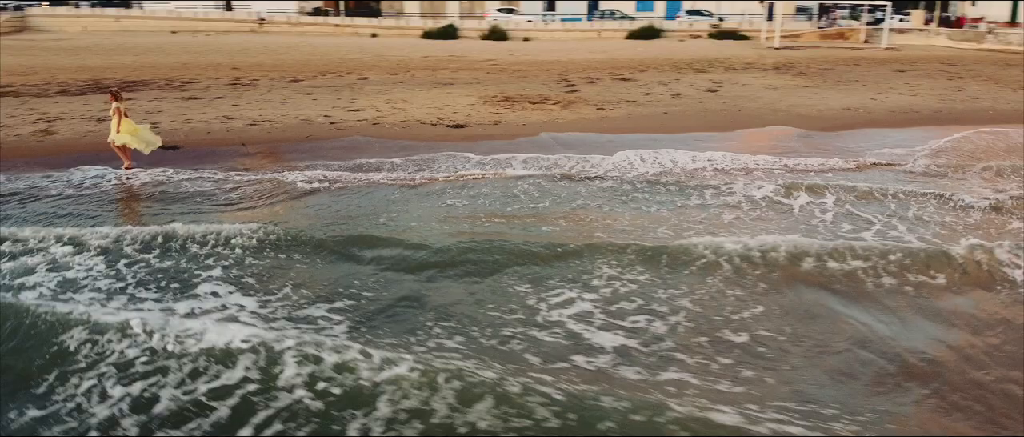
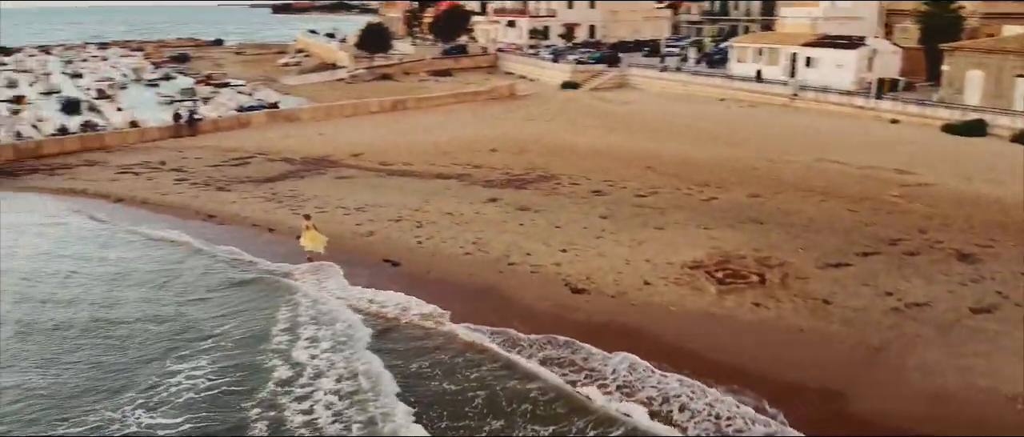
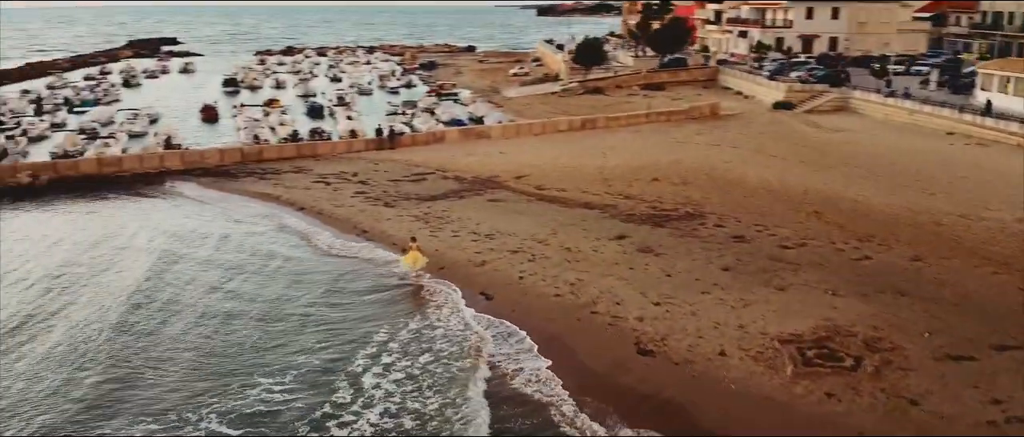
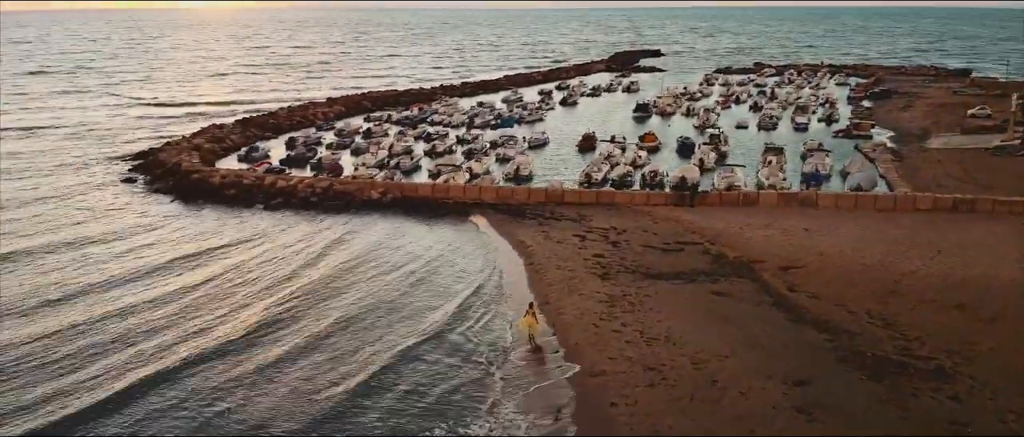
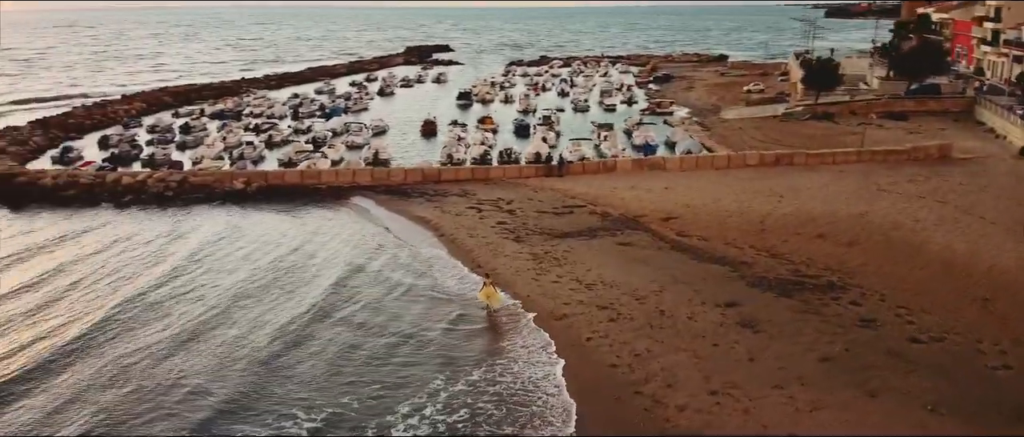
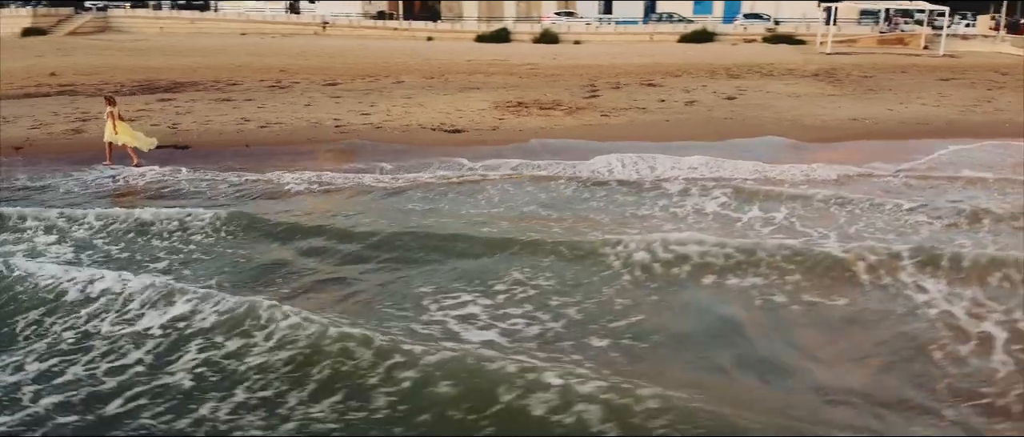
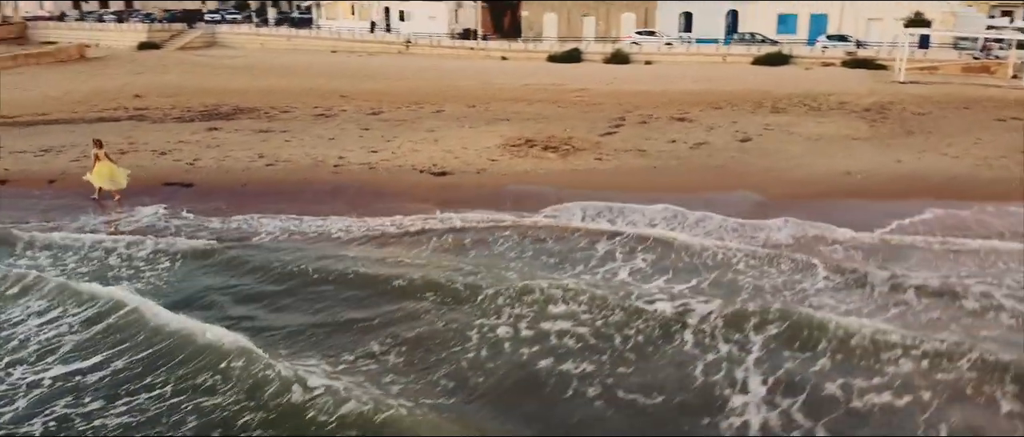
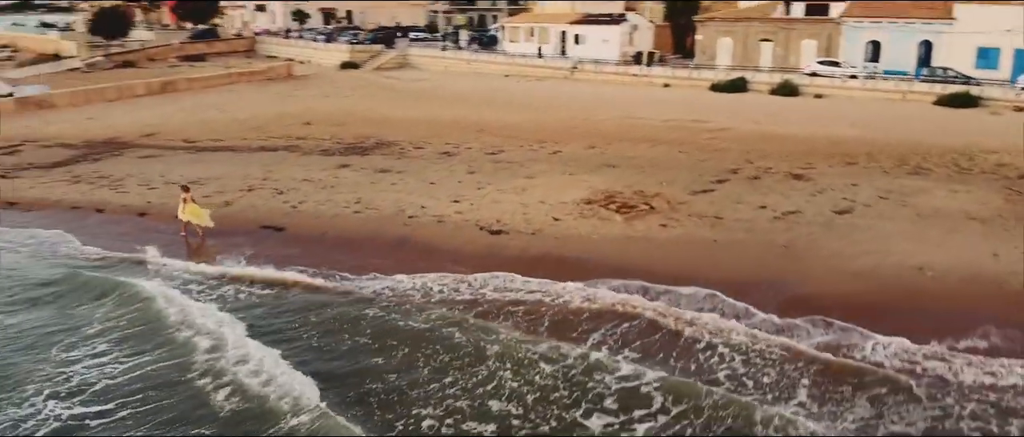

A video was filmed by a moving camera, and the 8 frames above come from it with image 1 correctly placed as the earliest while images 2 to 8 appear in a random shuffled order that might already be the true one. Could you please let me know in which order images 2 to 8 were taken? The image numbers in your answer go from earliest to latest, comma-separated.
6, 7, 8, 2, 3, 5, 4
